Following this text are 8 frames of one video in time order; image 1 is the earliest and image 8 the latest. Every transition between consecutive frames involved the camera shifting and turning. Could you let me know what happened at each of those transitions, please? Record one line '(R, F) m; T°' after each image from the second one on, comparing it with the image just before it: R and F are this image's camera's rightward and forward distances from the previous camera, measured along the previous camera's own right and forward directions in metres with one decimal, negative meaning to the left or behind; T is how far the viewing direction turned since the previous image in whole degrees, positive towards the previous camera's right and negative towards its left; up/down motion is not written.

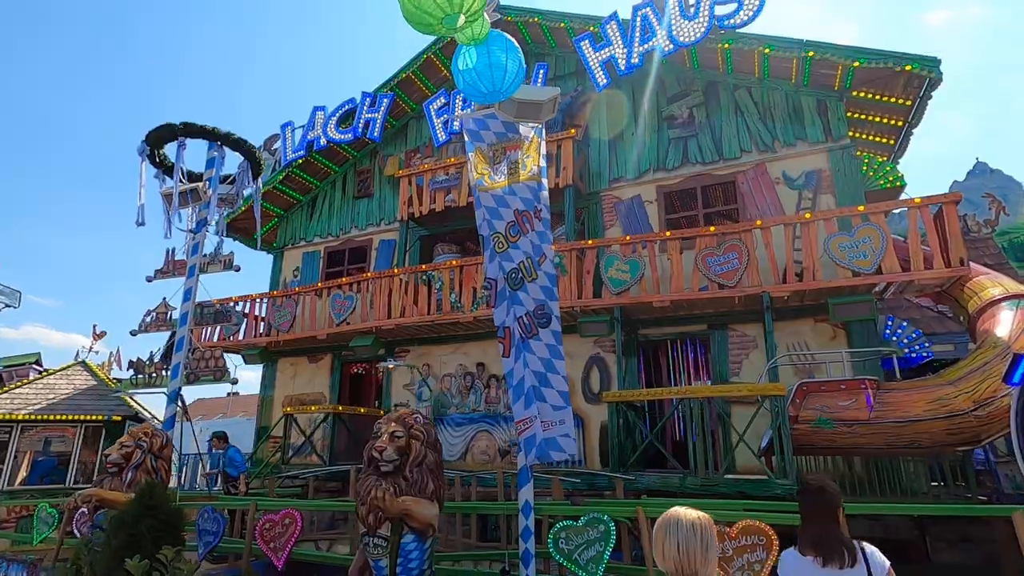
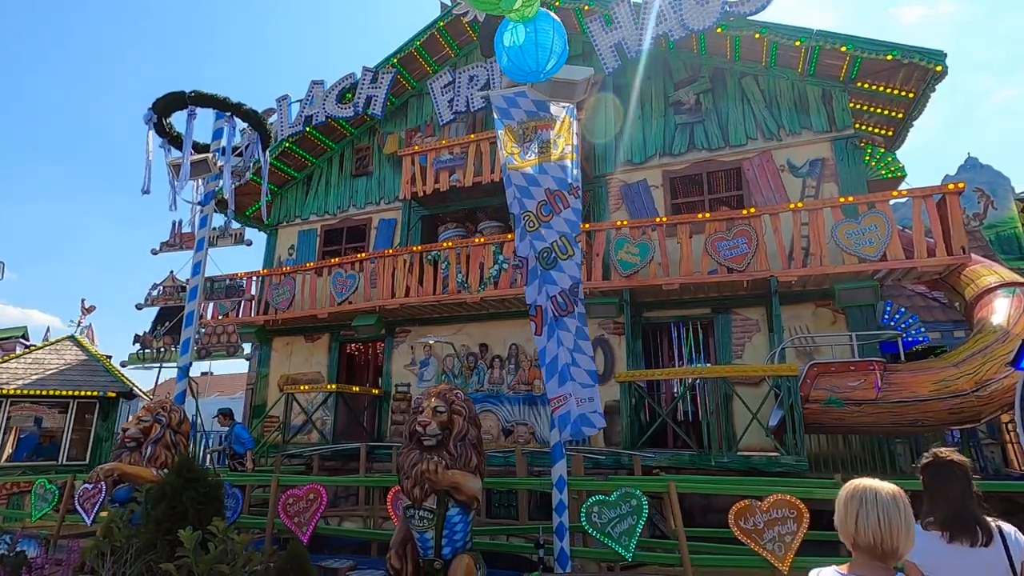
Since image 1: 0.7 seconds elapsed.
(-0.5, 0.0) m; +2°
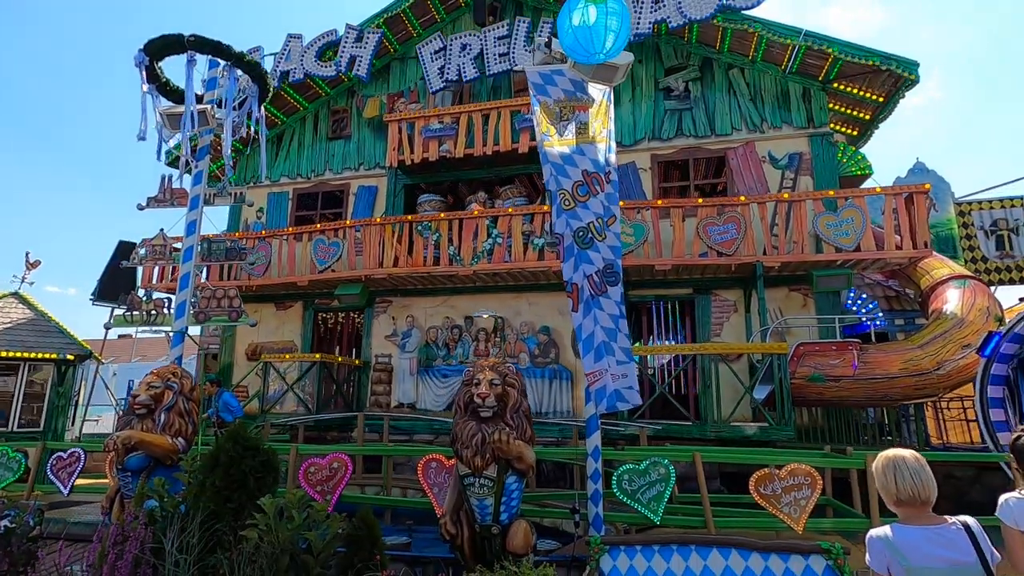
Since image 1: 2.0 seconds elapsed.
(-1.0, 0.0) m; +7°
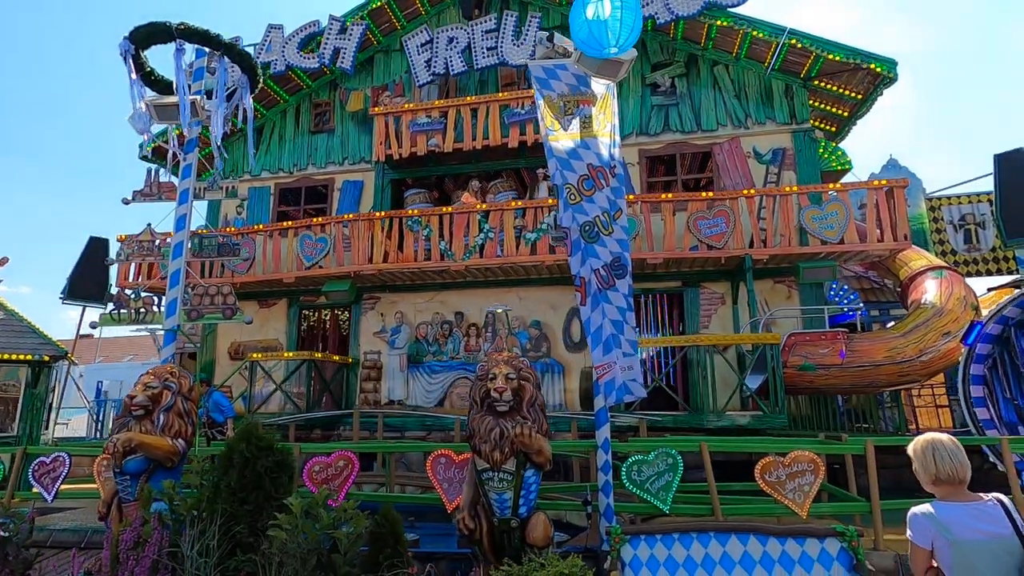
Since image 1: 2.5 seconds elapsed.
(-0.3, 0.0) m; +3°
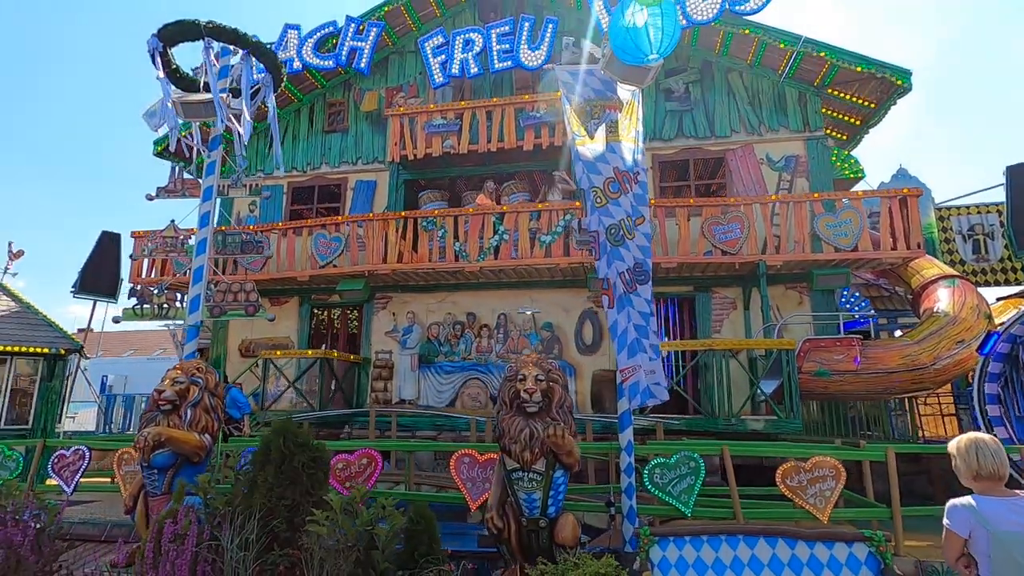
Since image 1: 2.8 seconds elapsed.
(-0.3, -0.1) m; 0°
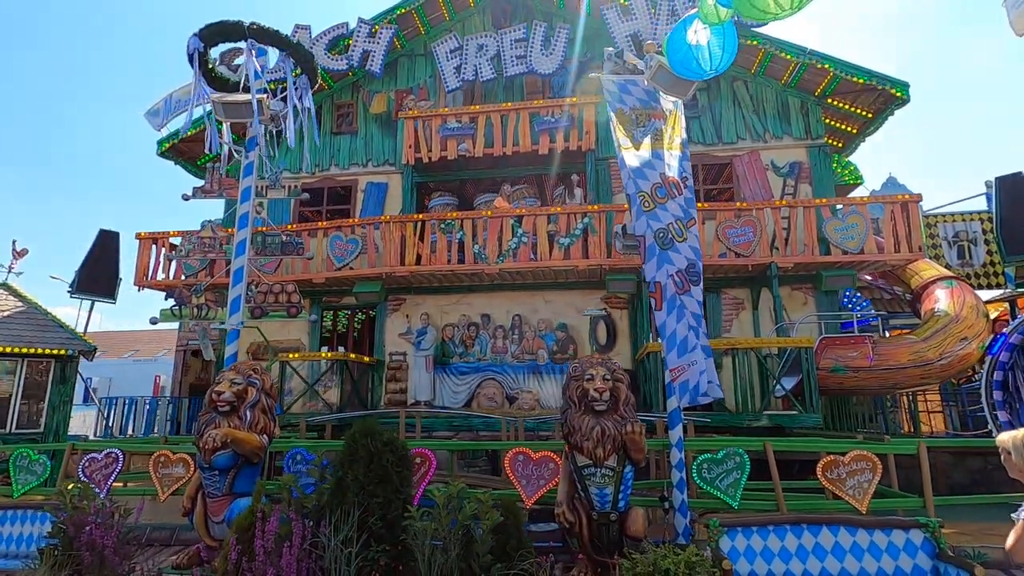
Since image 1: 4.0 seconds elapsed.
(-0.8, -0.2) m; +3°
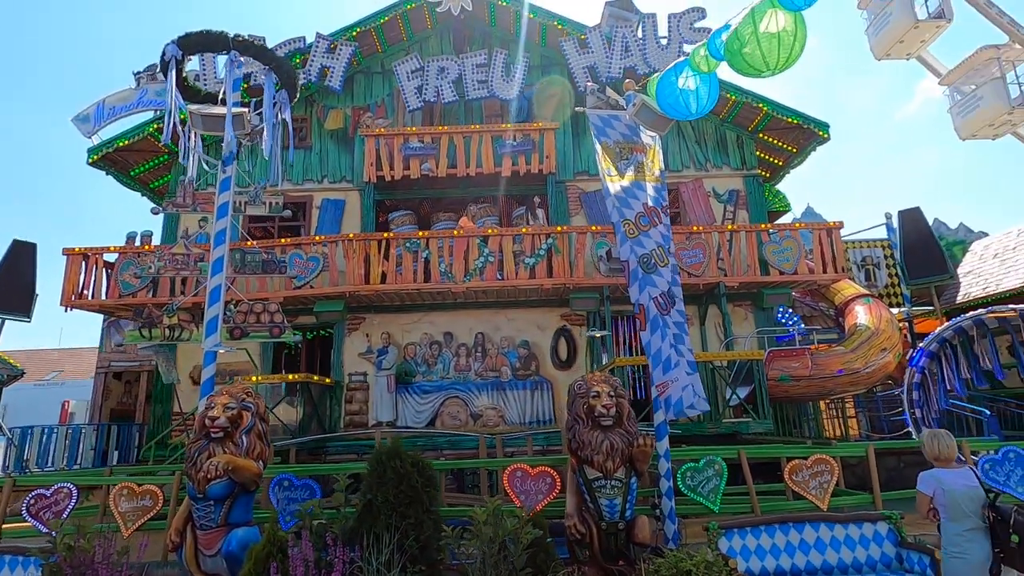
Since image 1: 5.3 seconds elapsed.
(-0.8, -0.2) m; +8°
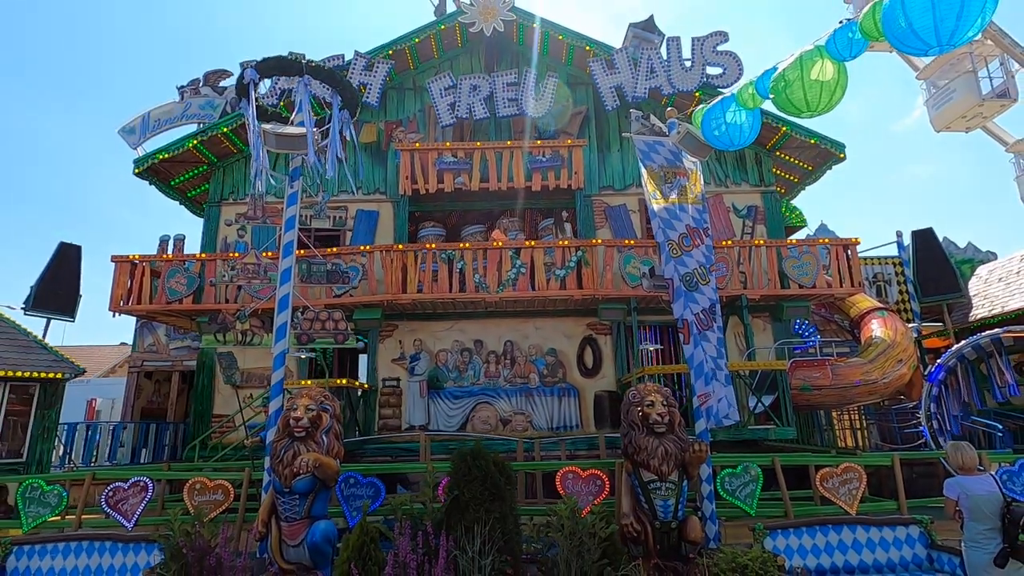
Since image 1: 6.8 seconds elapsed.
(-0.6, -0.5) m; 0°
